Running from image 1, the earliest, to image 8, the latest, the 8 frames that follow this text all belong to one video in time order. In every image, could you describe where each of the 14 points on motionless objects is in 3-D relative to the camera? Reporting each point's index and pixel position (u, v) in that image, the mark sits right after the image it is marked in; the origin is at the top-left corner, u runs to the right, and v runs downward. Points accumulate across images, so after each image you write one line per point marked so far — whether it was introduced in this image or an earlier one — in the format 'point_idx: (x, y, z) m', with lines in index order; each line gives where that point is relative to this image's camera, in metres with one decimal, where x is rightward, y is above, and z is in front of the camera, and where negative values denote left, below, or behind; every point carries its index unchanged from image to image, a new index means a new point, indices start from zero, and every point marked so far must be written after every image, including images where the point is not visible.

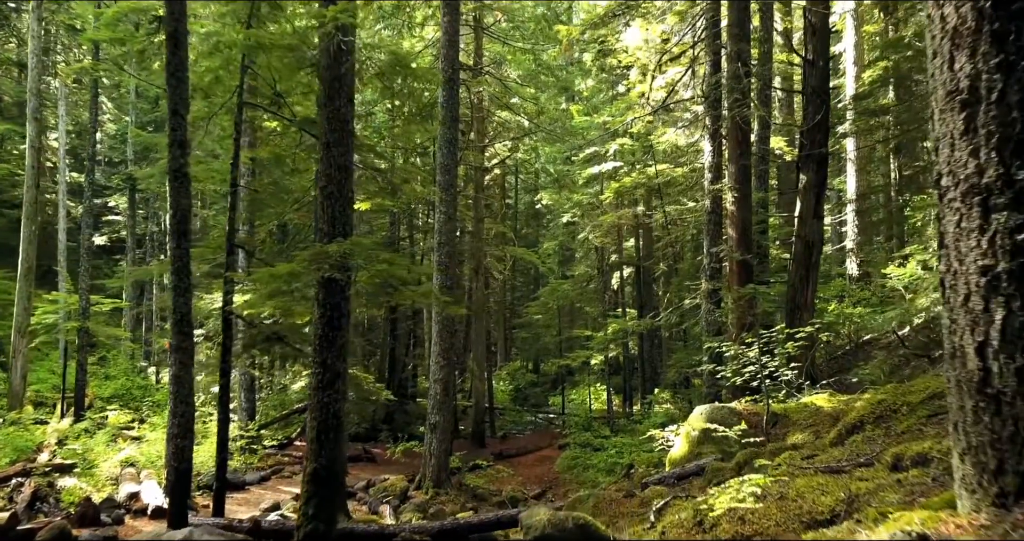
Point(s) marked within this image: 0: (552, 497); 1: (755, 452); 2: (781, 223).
0: (+0.7, -4.1, +13.2) m
1: (+2.0, -1.5, +6.0) m
2: (+6.1, +1.1, +16.6) m
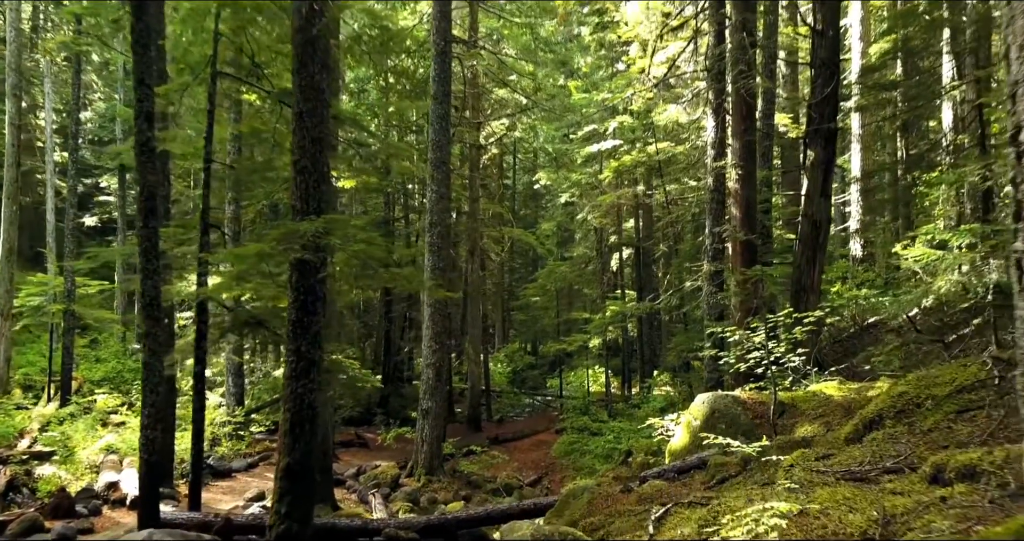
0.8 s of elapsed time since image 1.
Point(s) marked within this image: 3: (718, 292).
0: (+0.6, -3.8, +12.8) m
1: (+1.9, -1.4, +5.6) m
2: (+6.1, +1.5, +16.2) m
3: (+3.1, -0.3, +10.8) m
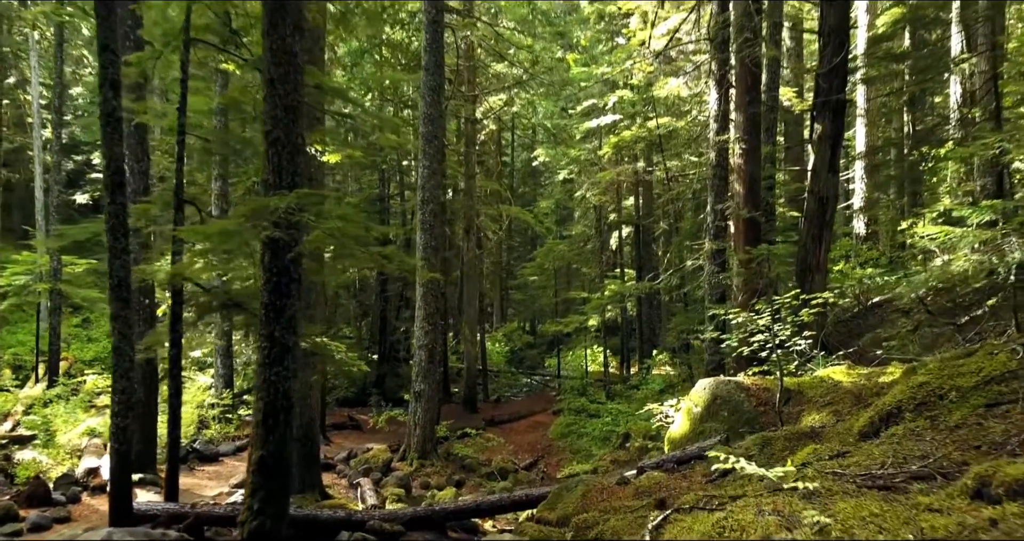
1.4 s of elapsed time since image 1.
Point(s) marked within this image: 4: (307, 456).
0: (+0.6, -3.4, +12.6) m
1: (+1.8, -1.2, +5.2) m
2: (+6.0, +2.0, +15.7) m
3: (+3.0, 0.0, +10.4) m
4: (-2.5, -2.3, +9.1) m
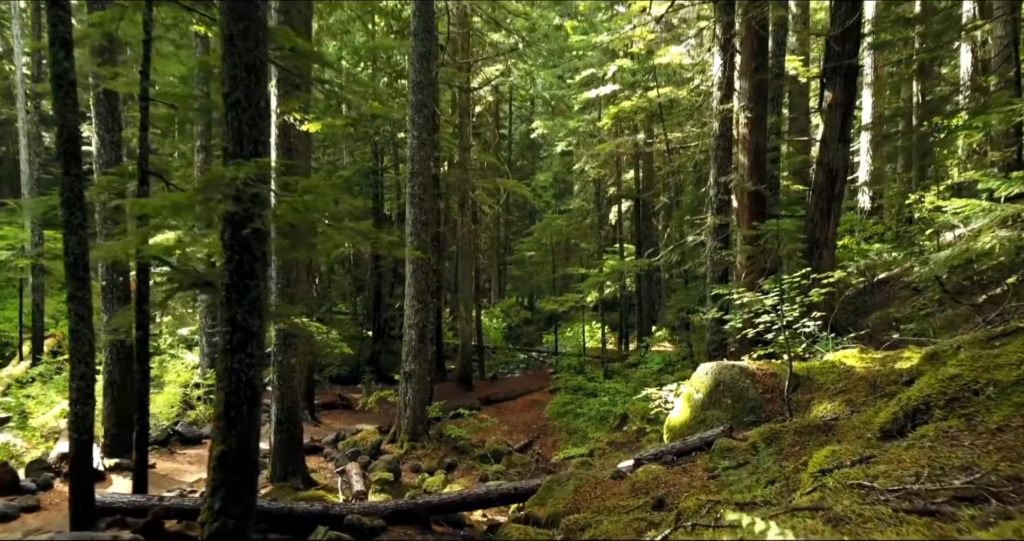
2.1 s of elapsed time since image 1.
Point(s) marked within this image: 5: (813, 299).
0: (+0.5, -3.0, +12.2) m
1: (+1.7, -1.1, +4.8) m
2: (+5.9, +2.5, +15.2) m
3: (+2.9, +0.3, +10.0) m
4: (-2.6, -2.0, +8.7) m
5: (+2.6, -0.2, +6.3) m
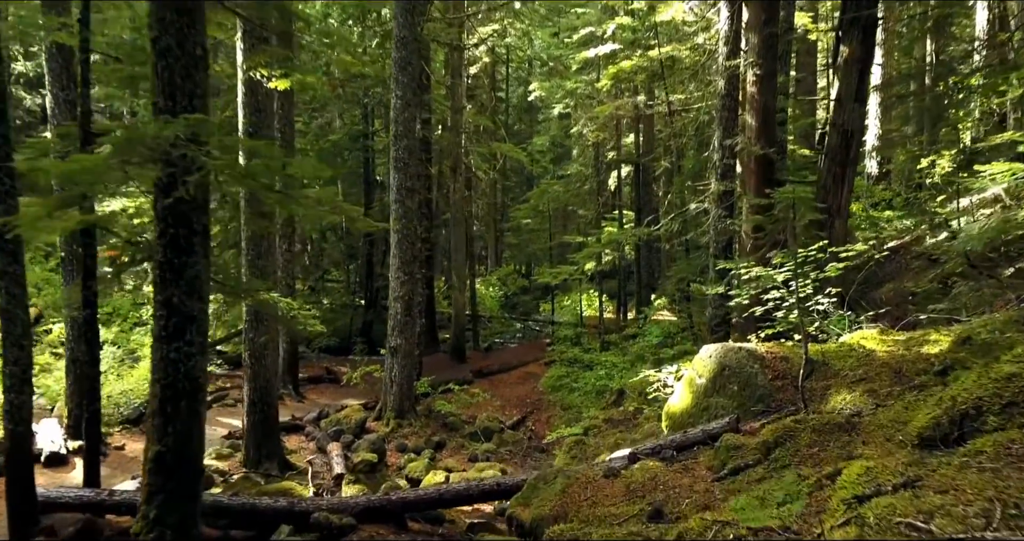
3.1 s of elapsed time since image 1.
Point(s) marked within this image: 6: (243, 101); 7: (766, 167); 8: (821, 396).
0: (+0.3, -2.5, +11.7) m
1: (+1.6, -0.9, +4.2) m
2: (+5.7, +3.1, +14.4) m
3: (+2.8, +0.7, +9.3) m
4: (-2.8, -1.7, +8.2) m
5: (+2.5, 0.0, +5.7) m
6: (-2.9, +1.8, +7.9) m
7: (+3.1, +1.3, +8.8) m
8: (+2.1, -0.8, +4.9) m
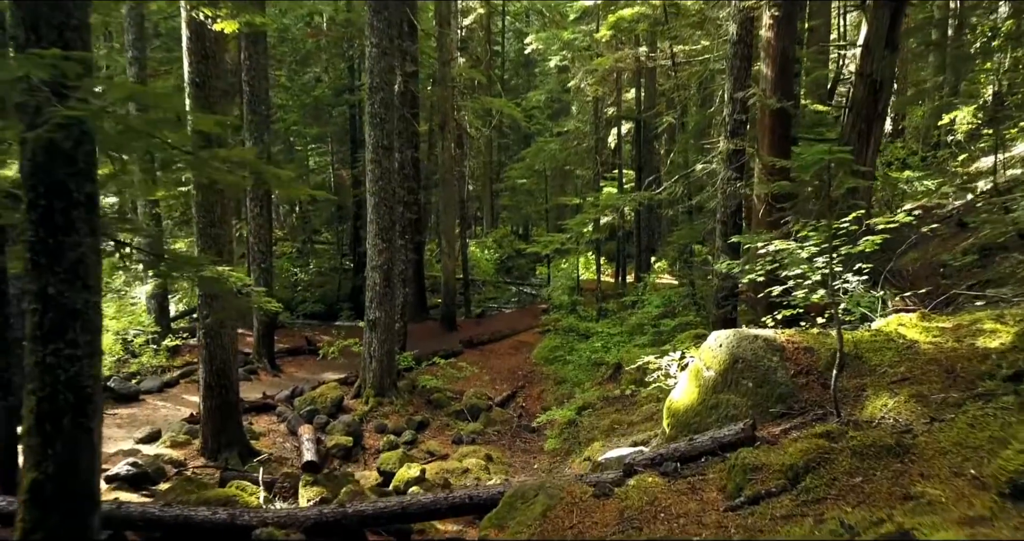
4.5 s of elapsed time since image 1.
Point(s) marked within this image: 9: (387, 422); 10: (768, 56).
0: (+0.2, -2.0, +11.0) m
1: (+1.5, -0.8, +3.4) m
2: (+5.6, +3.7, +13.4) m
3: (+2.6, +1.1, +8.4) m
4: (-2.9, -1.4, +7.4) m
5: (+2.3, +0.1, +4.8) m
6: (-3.1, +2.1, +6.9) m
7: (+2.9, +1.6, +7.9) m
8: (+1.9, -0.7, +4.1) m
9: (-1.6, -2.0, +9.5) m
10: (+2.8, +2.3, +8.0) m
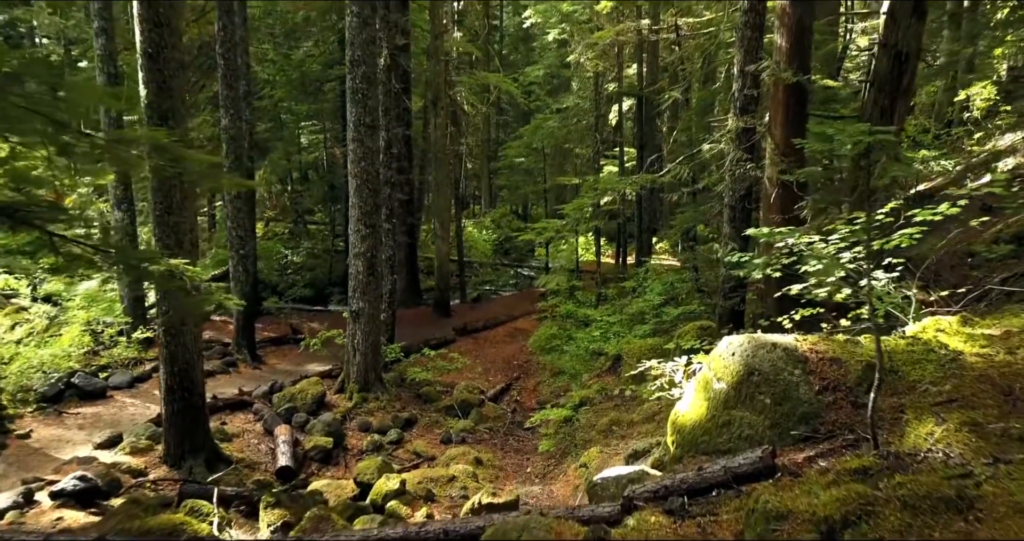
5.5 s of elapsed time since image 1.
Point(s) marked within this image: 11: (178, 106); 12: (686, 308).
0: (+0.1, -1.8, +10.4) m
1: (+1.4, -0.9, +2.8) m
2: (+5.5, +4.0, +12.6) m
3: (+2.5, +1.2, +7.8) m
4: (-3.0, -1.3, +6.8) m
5: (+2.2, +0.1, +4.2) m
6: (-3.2, +2.2, +6.2) m
7: (+2.8, +1.7, +7.2) m
8: (+1.8, -0.7, +3.5) m
9: (-1.7, -1.8, +8.9) m
10: (+2.7, +2.4, +7.3) m
11: (-2.9, +1.4, +6.4) m
12: (+2.4, -0.5, +10.3) m
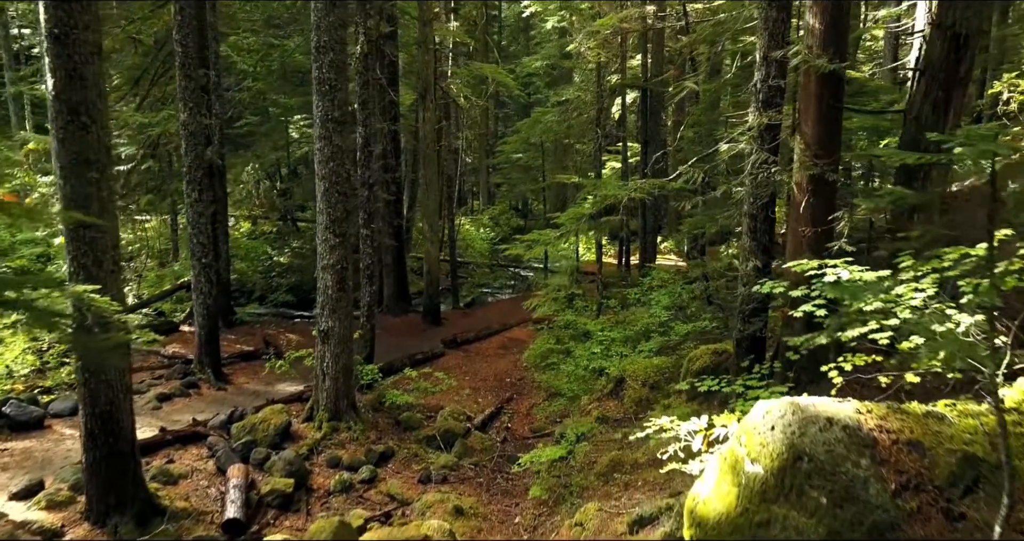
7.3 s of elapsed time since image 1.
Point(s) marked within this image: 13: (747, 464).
0: (0.0, -1.9, +9.4) m
1: (+1.2, -1.1, +1.7) m
2: (+5.4, +3.9, +11.5) m
3: (+2.4, +1.0, +6.7) m
4: (-3.1, -1.5, +5.8) m
5: (+2.1, -0.1, +3.1) m
6: (-3.3, +2.0, +5.2) m
7: (+2.7, +1.5, +6.1) m
8: (+1.7, -1.0, +2.4) m
9: (-1.8, -2.0, +7.9) m
10: (+2.6, +2.2, +6.2) m
11: (-3.1, +1.3, +5.3) m
12: (+2.3, -0.7, +9.3) m
13: (+1.0, -0.9, +3.2) m
